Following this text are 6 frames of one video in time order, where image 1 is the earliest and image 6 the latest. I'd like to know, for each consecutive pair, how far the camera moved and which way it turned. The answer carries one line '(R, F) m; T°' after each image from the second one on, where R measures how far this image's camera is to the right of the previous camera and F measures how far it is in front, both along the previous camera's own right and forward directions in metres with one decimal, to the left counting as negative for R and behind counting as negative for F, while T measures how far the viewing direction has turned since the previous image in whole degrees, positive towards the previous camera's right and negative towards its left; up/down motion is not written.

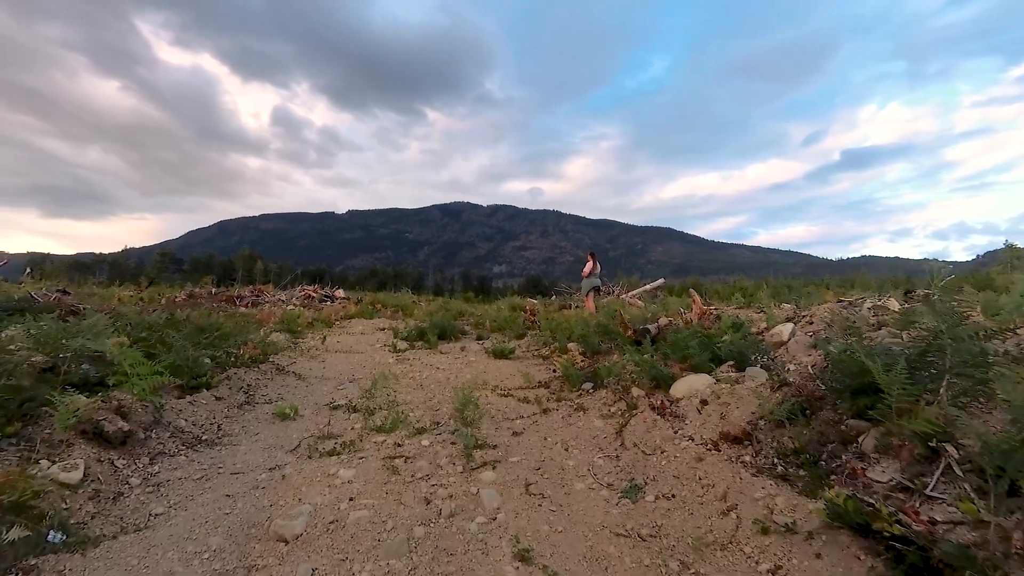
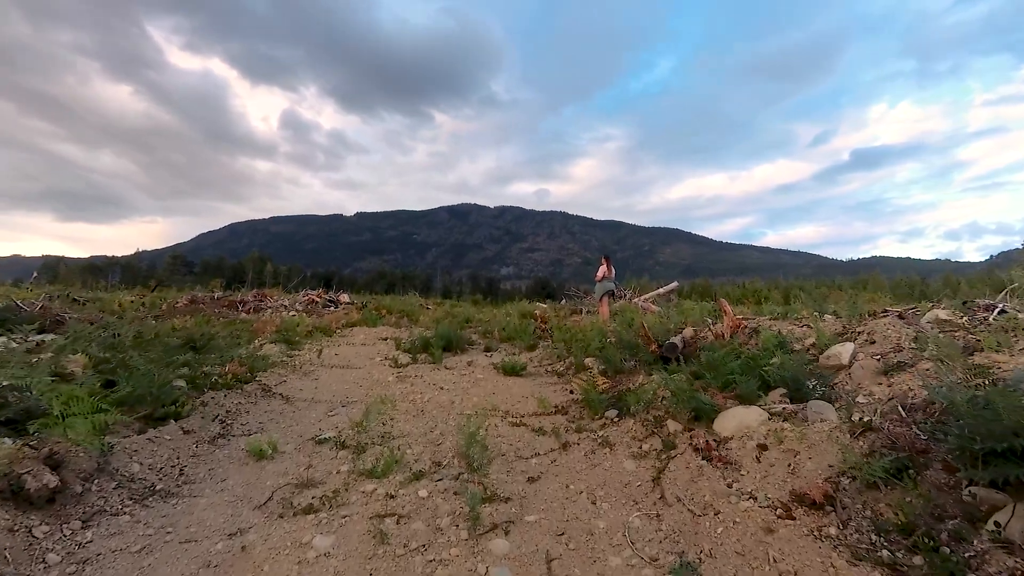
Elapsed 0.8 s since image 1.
(-0.1, +0.7) m; -1°
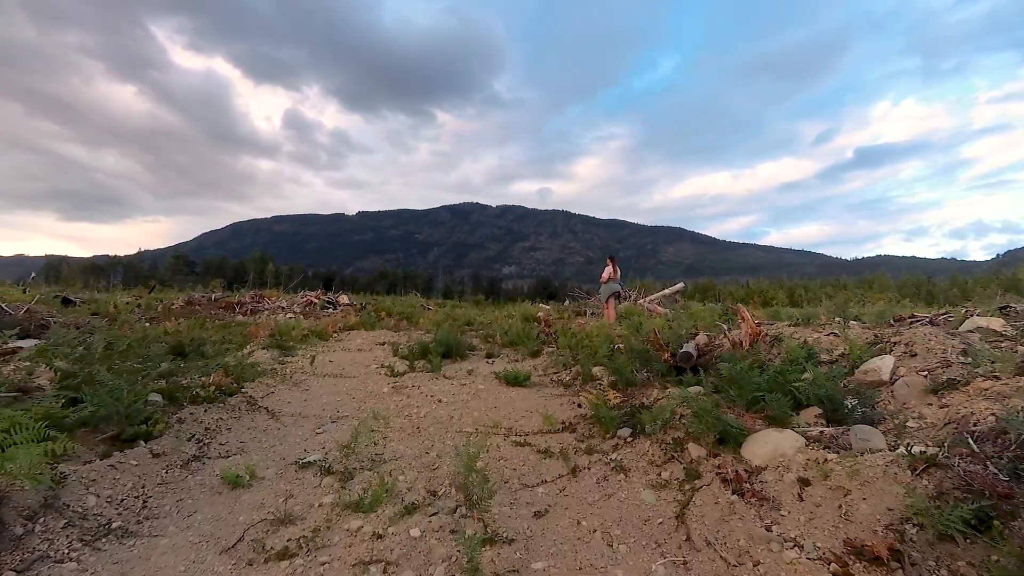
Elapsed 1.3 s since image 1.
(0.0, +0.4) m; 0°
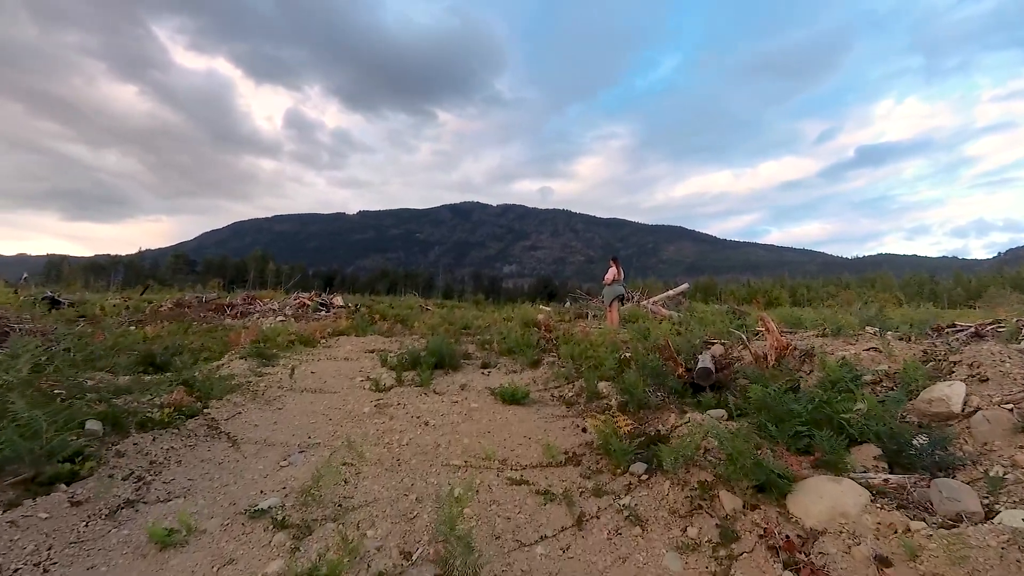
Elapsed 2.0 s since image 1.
(+0.1, +0.6) m; 0°
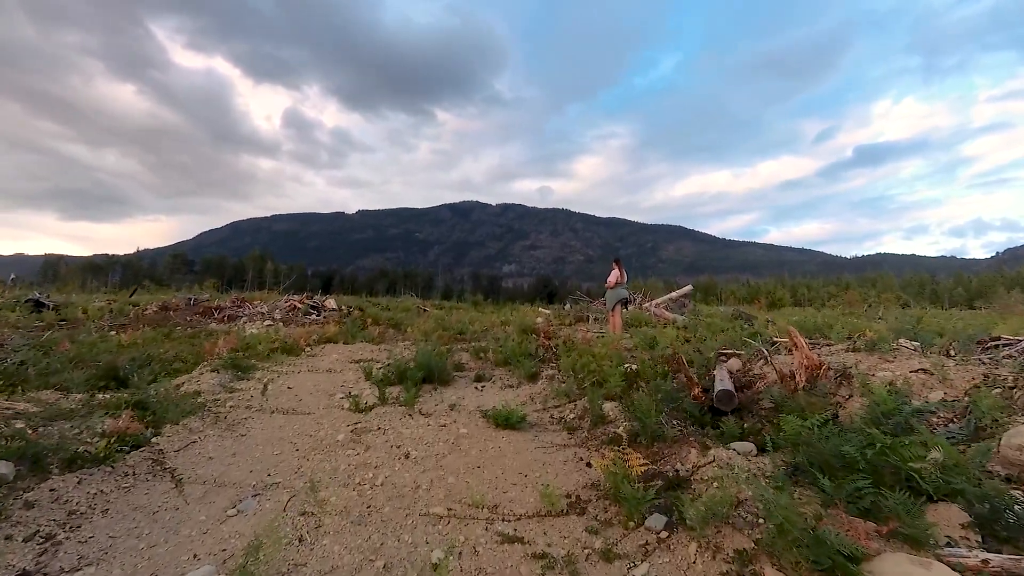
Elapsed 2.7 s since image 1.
(+0.1, +0.6) m; 0°
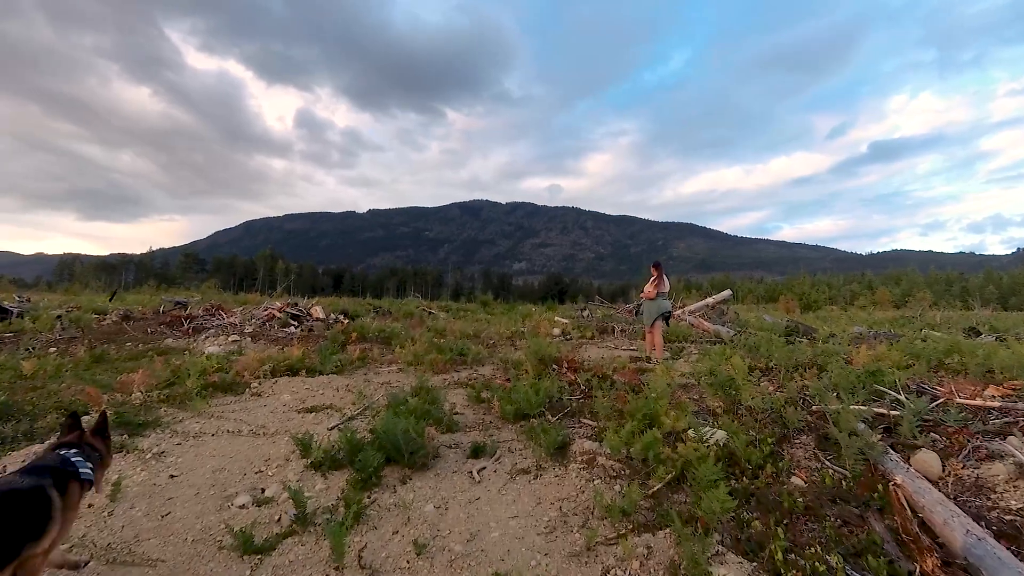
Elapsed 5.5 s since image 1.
(-0.1, +2.6) m; -1°
